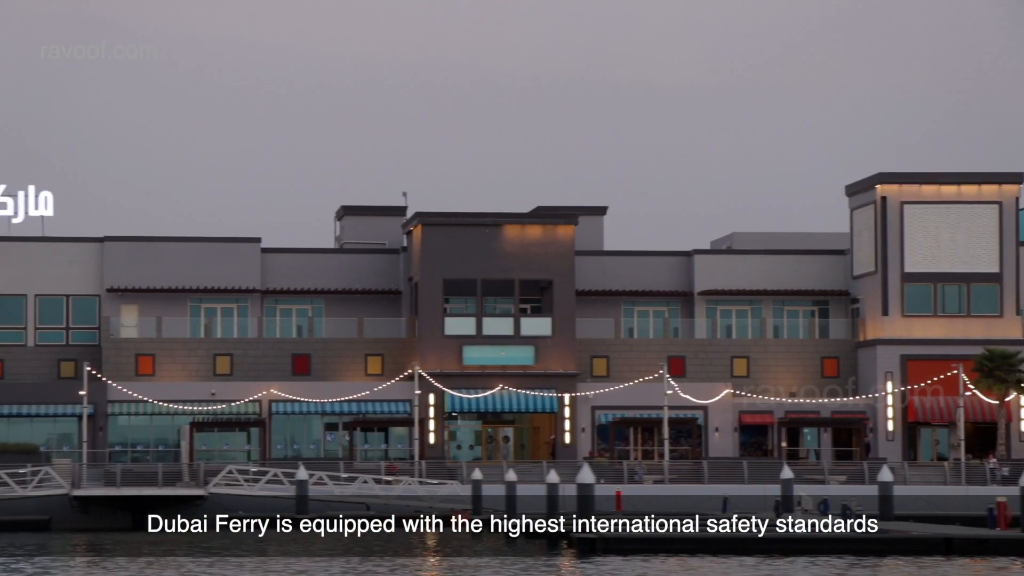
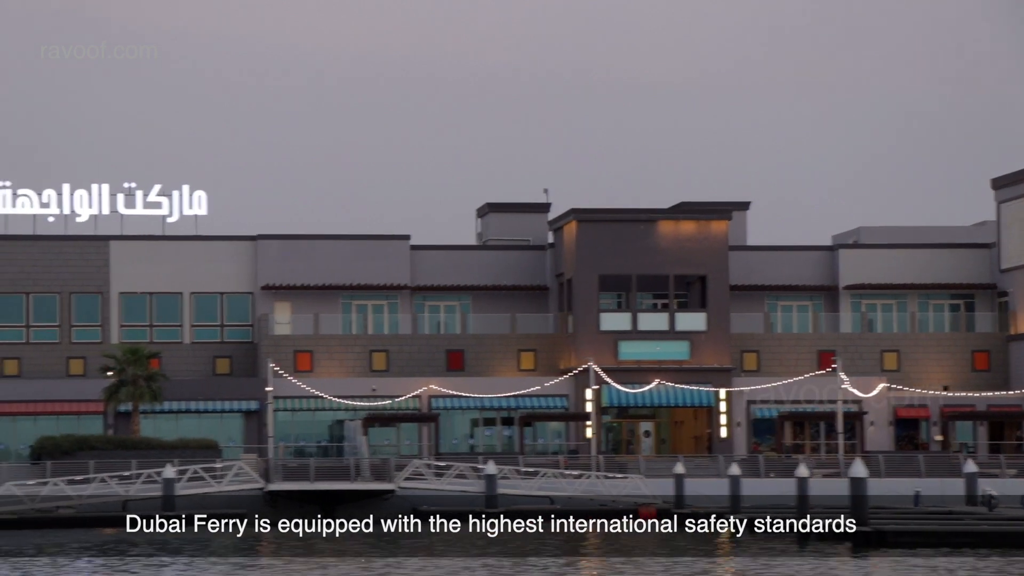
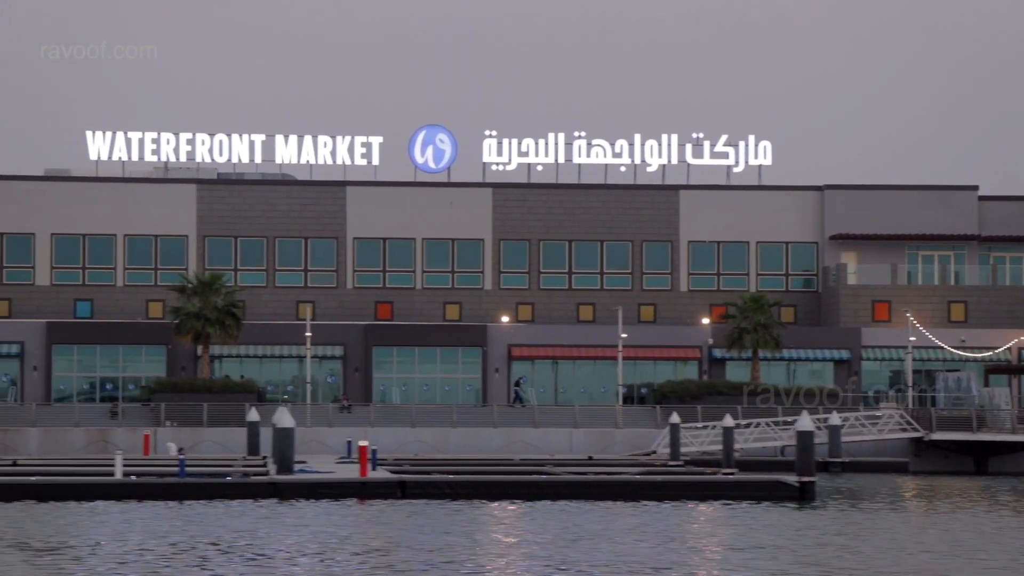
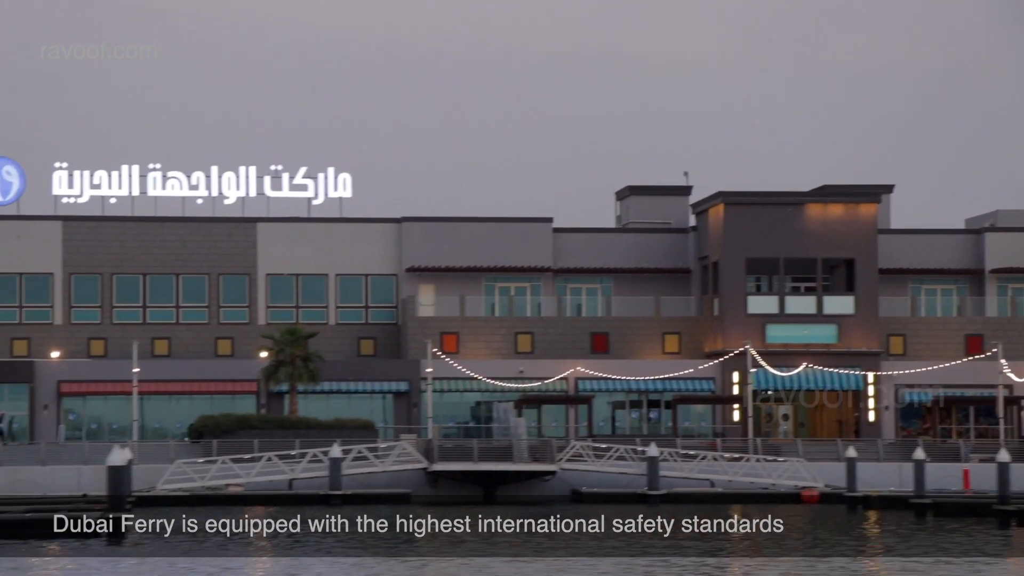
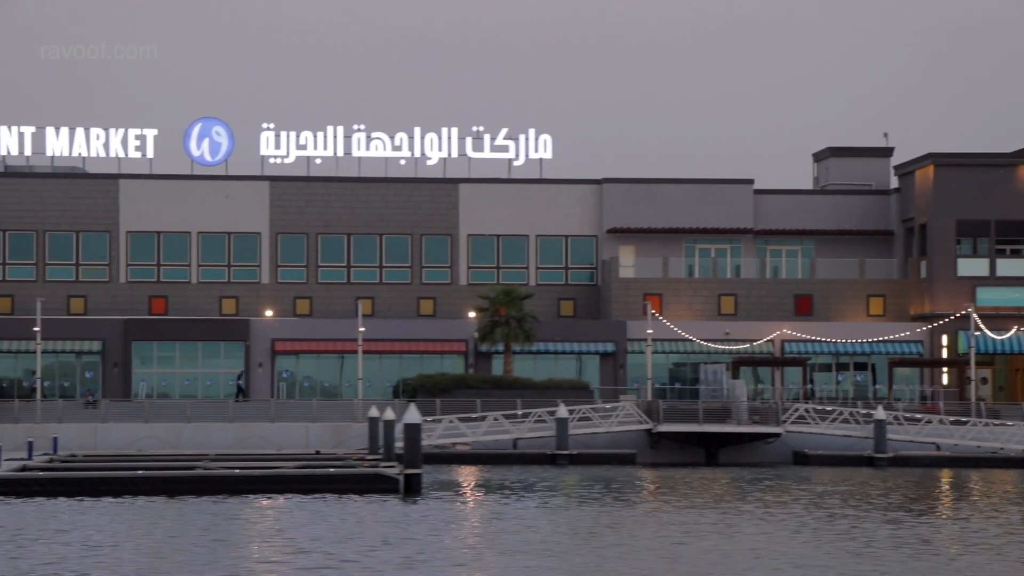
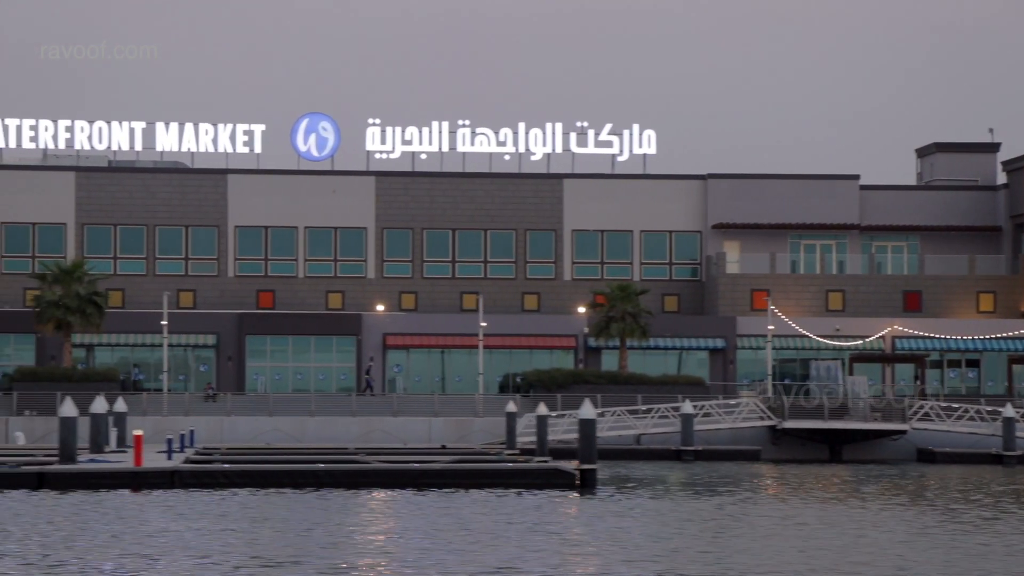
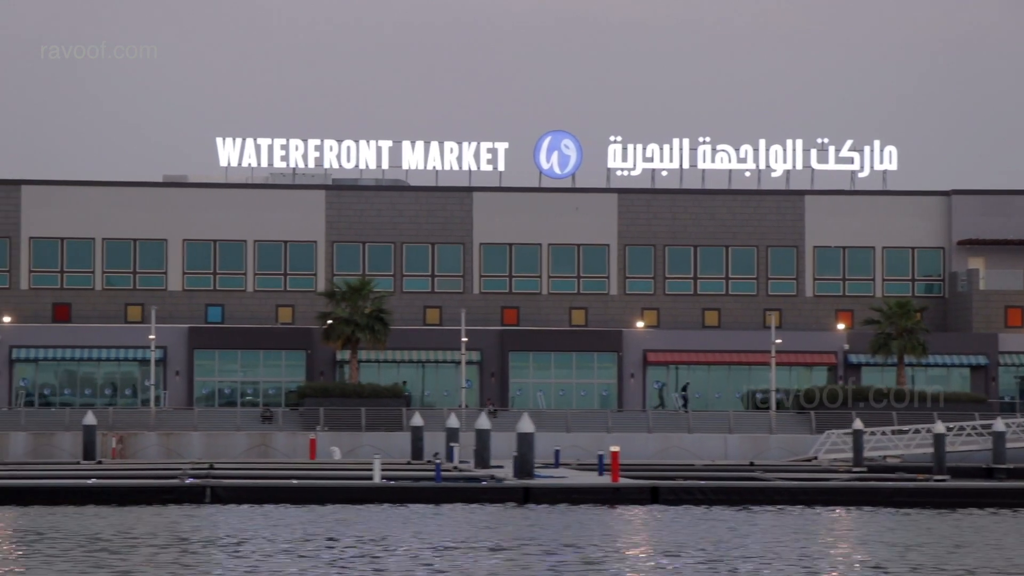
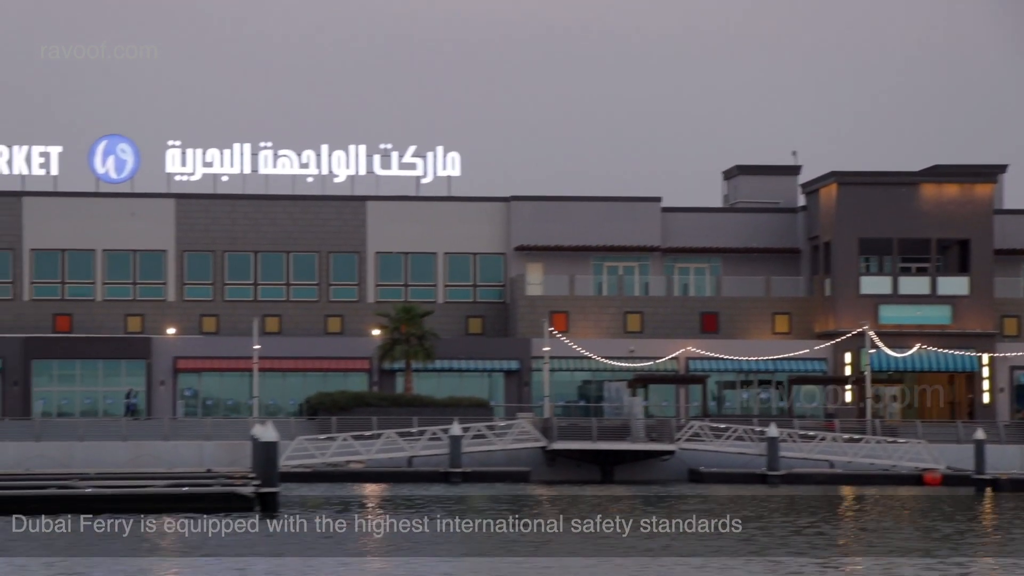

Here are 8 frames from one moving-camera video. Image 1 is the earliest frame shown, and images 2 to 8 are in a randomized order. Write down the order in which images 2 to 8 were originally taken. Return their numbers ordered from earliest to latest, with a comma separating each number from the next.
2, 4, 8, 5, 6, 3, 7
